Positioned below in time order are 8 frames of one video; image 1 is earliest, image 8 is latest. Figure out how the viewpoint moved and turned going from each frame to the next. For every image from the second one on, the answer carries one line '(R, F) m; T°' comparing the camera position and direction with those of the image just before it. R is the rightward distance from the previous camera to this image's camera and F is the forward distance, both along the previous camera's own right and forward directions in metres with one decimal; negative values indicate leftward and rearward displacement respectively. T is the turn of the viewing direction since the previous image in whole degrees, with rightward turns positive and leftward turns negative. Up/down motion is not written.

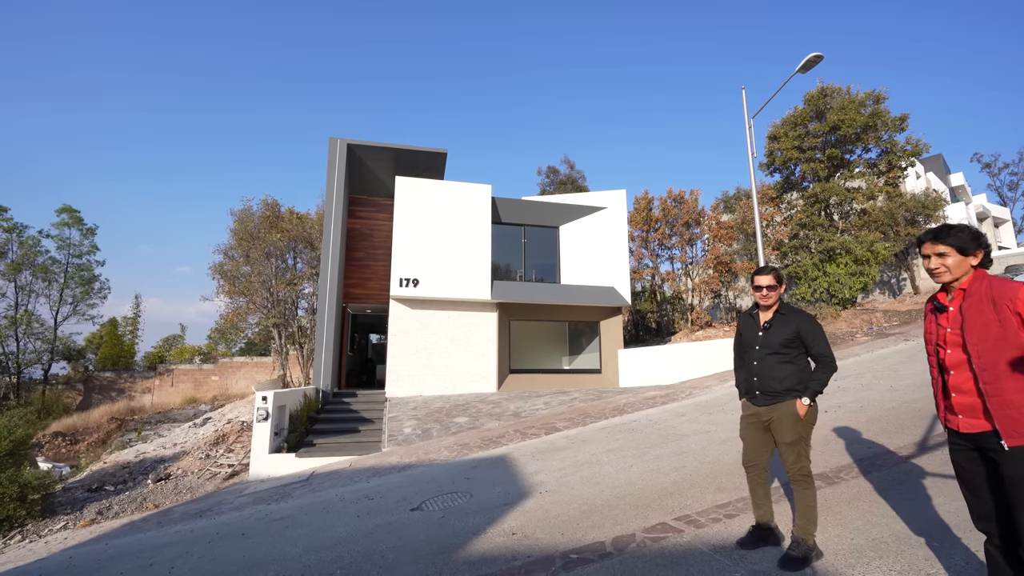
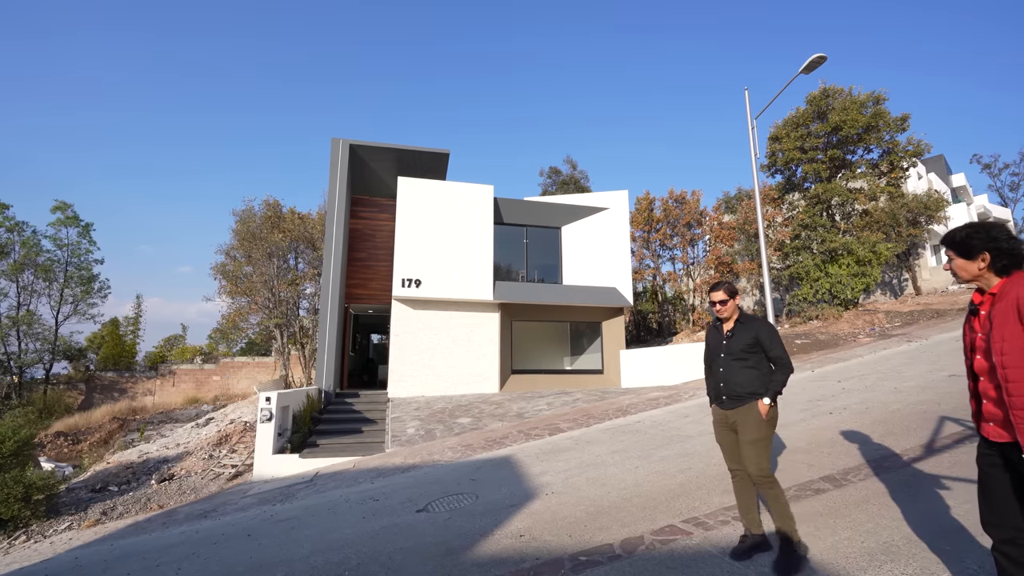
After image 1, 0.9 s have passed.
(-0.1, 0.0) m; 0°
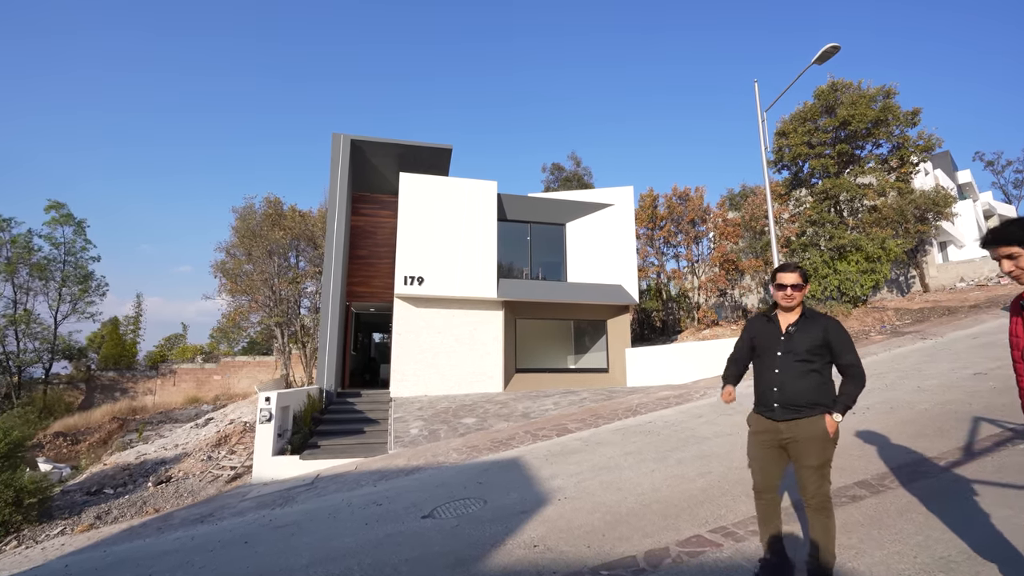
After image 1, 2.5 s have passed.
(-0.1, +0.3) m; 0°
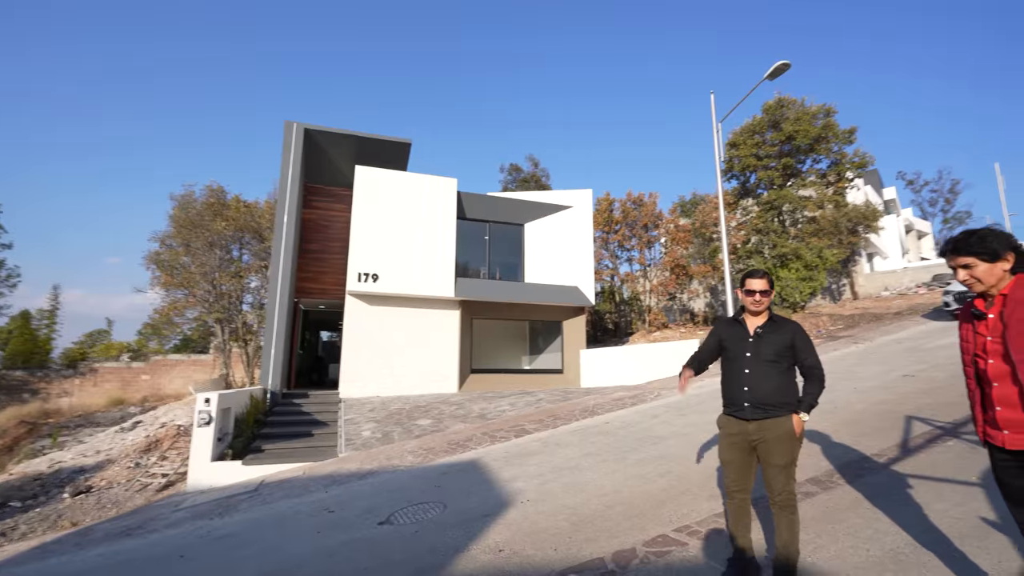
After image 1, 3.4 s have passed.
(-0.1, +0.1) m; +6°
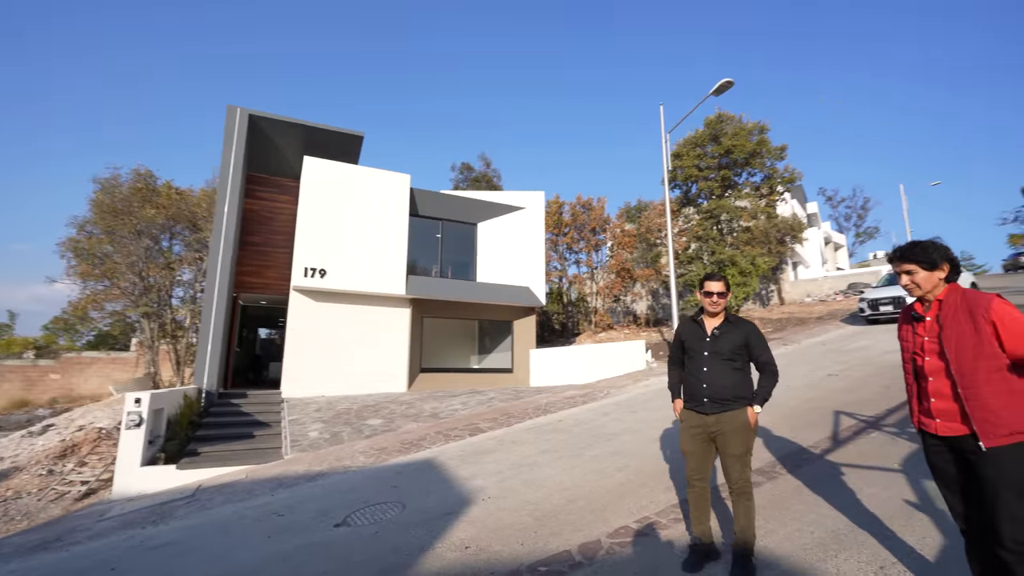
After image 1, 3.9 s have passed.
(-0.2, 0.0) m; +7°
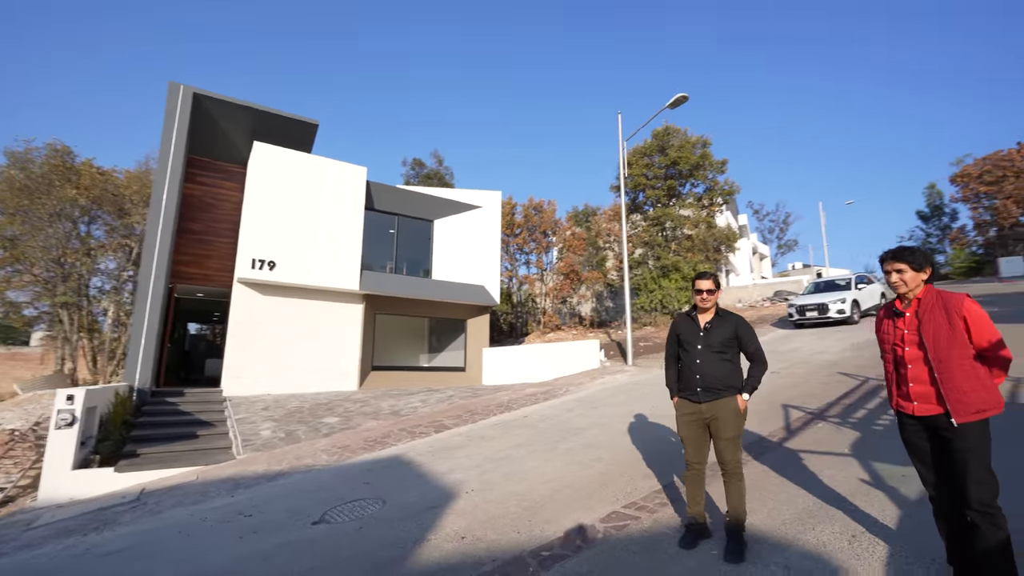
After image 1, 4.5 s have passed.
(-0.5, -0.1) m; +7°
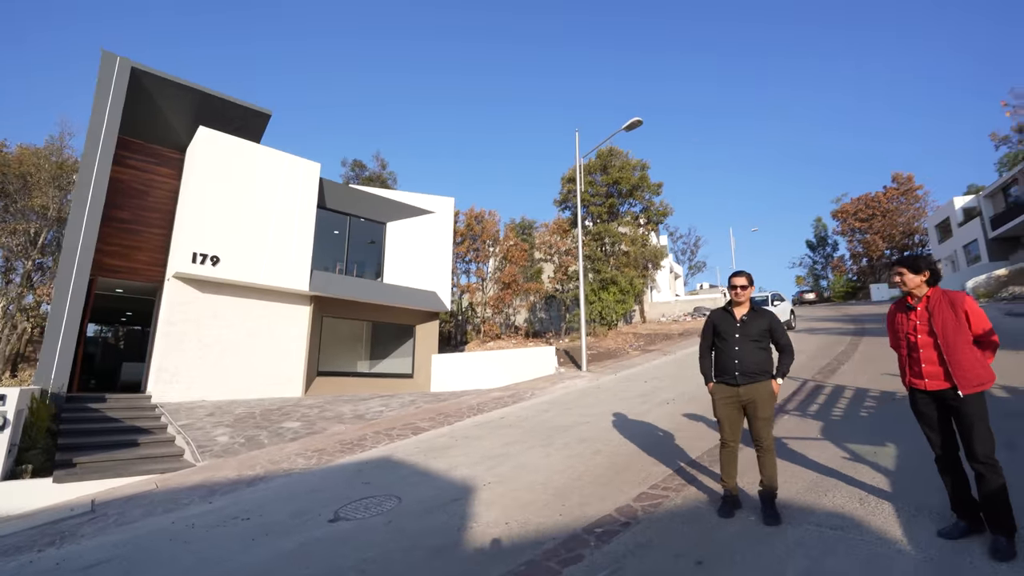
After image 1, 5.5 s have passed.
(-1.1, -0.1) m; +10°
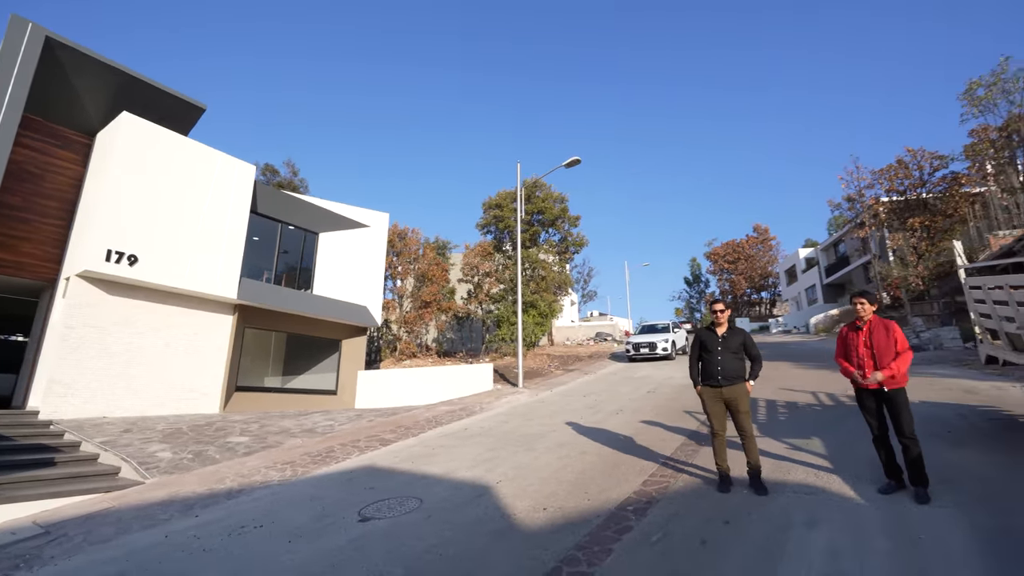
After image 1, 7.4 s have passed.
(-1.4, -0.4) m; +13°
